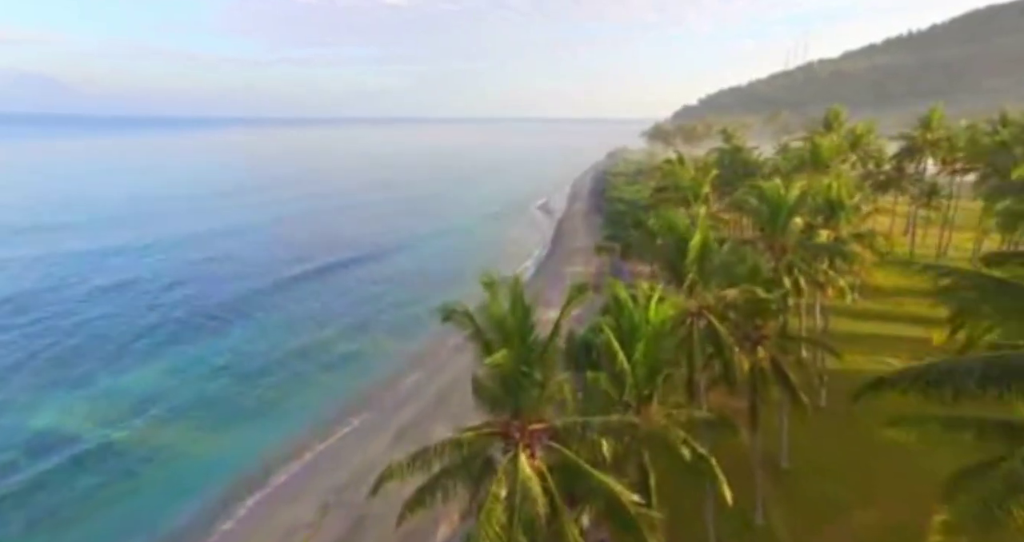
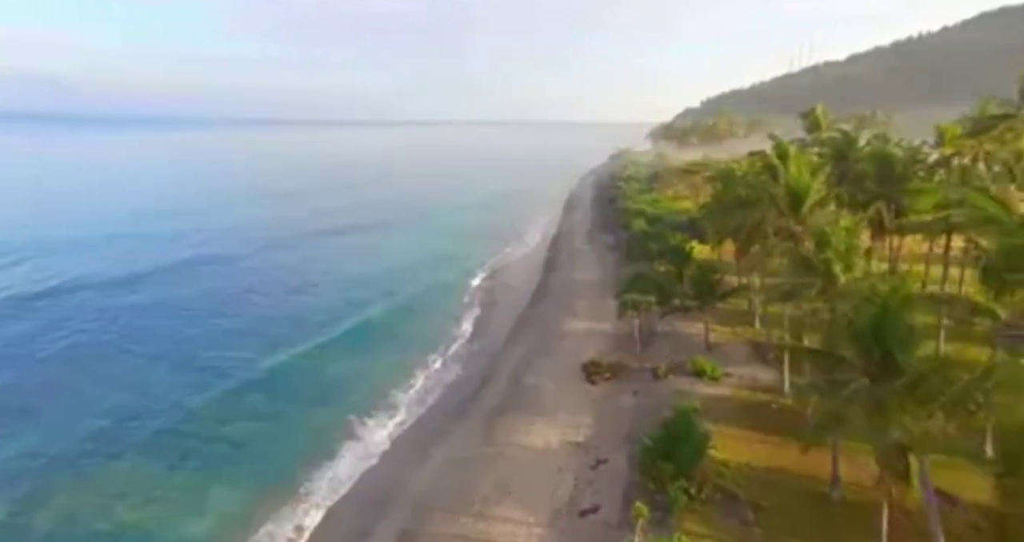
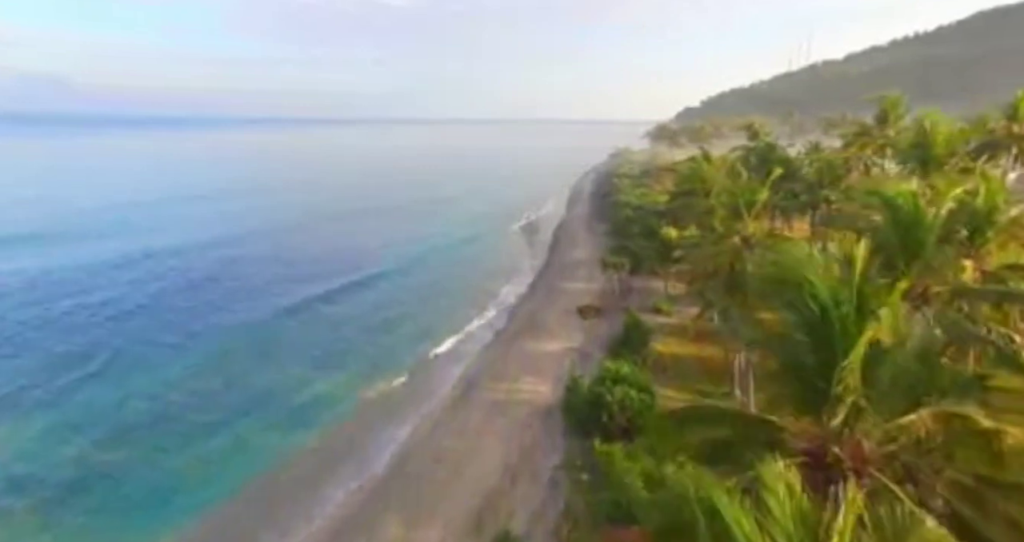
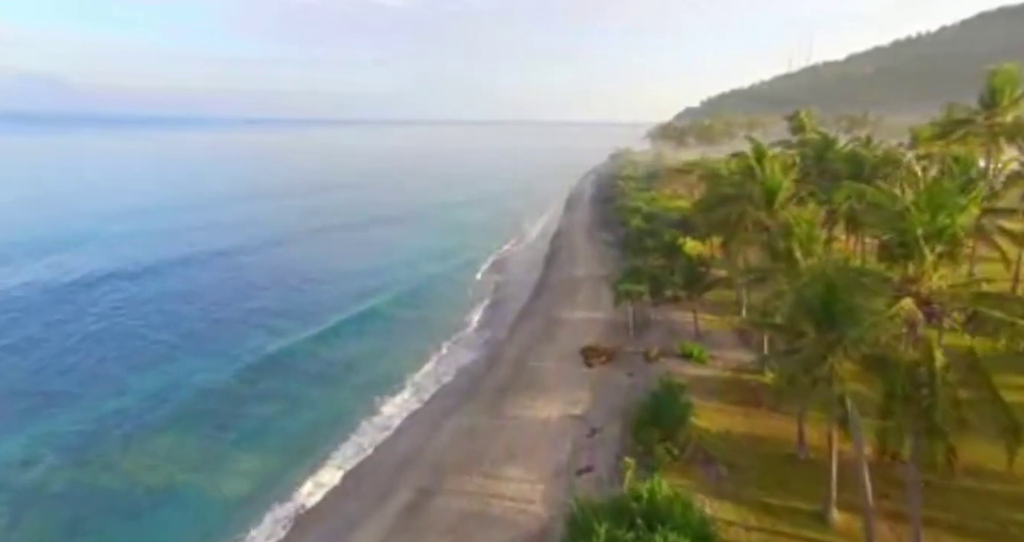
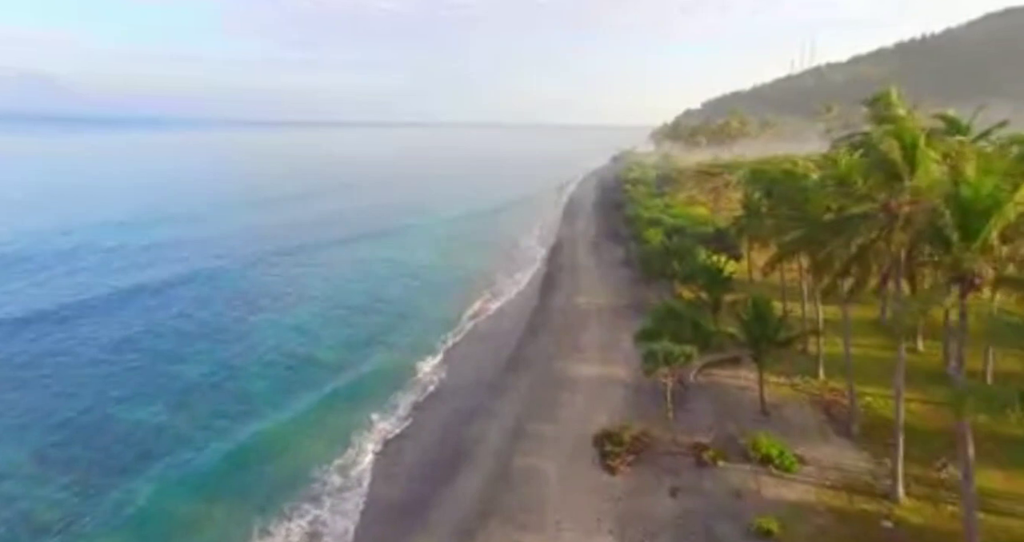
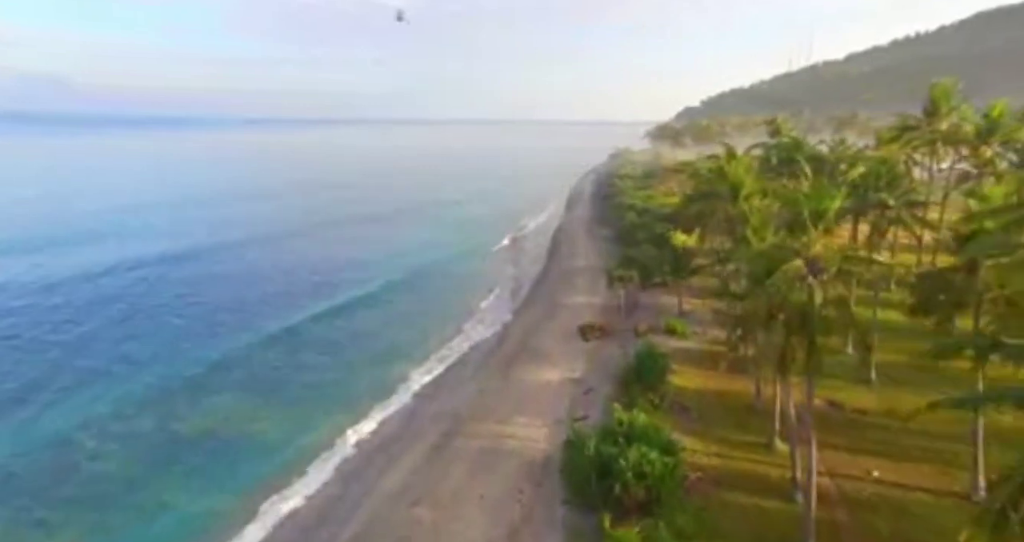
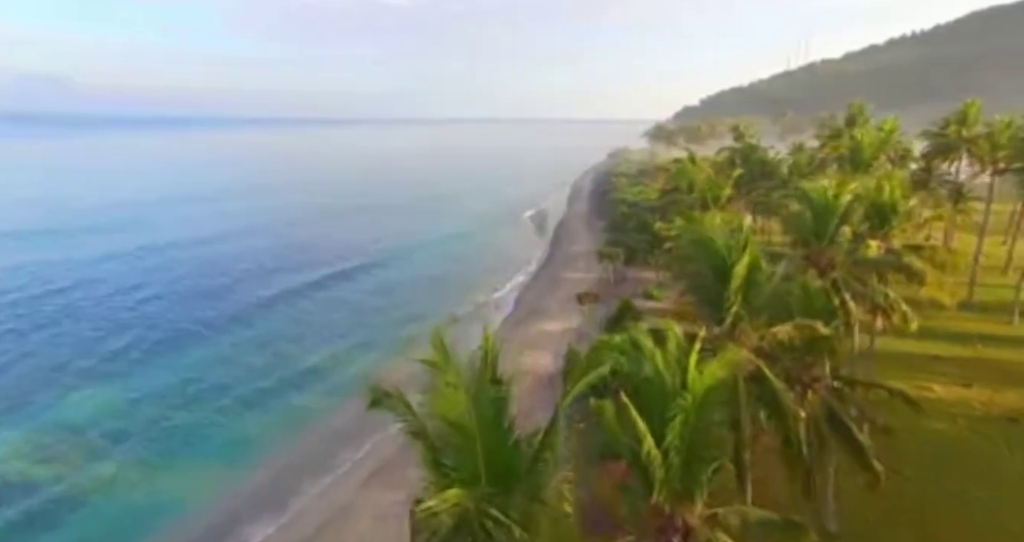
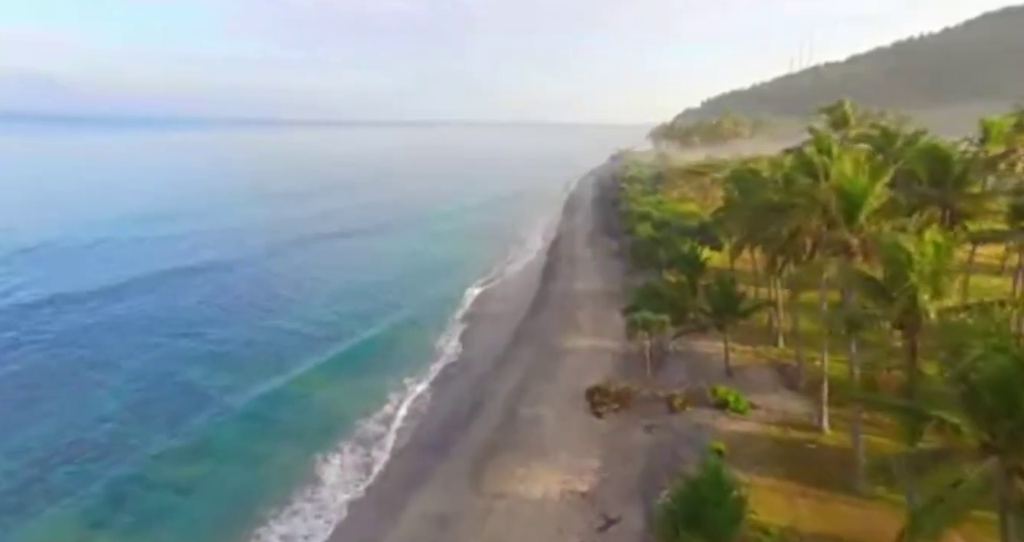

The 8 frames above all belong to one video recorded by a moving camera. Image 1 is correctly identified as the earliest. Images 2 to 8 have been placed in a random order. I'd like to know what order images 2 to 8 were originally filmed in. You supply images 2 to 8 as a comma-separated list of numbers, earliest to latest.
7, 3, 6, 4, 2, 8, 5
